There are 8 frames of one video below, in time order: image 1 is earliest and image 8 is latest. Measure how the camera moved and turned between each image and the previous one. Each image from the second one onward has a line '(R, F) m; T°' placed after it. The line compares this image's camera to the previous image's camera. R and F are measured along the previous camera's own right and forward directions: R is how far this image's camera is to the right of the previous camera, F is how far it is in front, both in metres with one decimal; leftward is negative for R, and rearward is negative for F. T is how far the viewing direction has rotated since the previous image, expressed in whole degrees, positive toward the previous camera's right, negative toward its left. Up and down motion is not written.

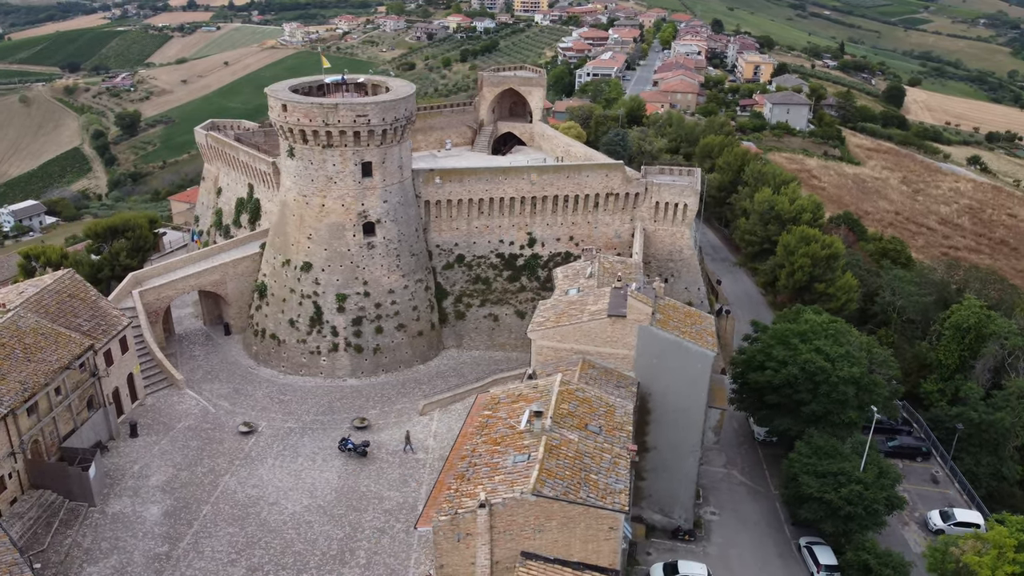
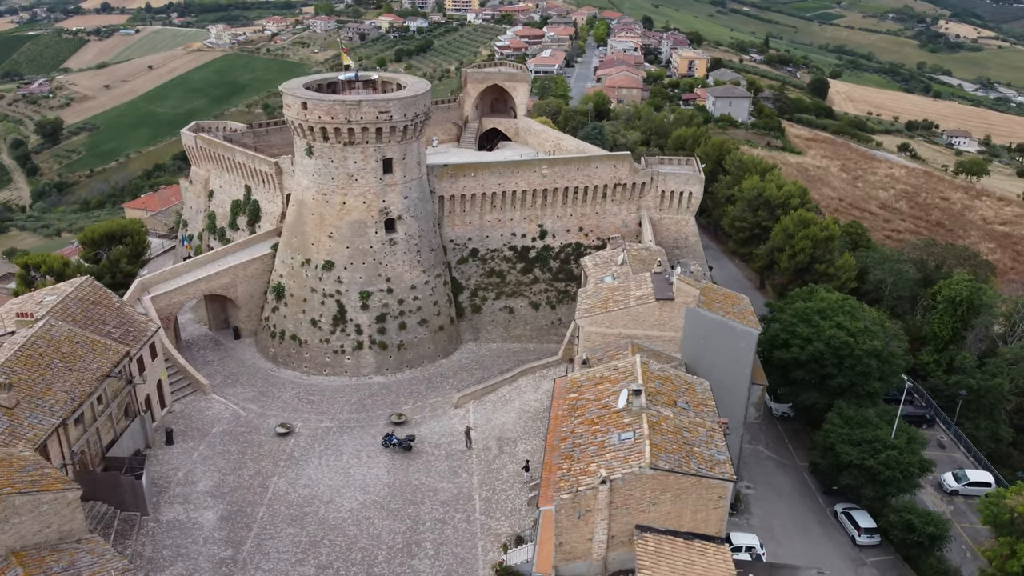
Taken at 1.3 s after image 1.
(-4.4, -0.3) m; +5°
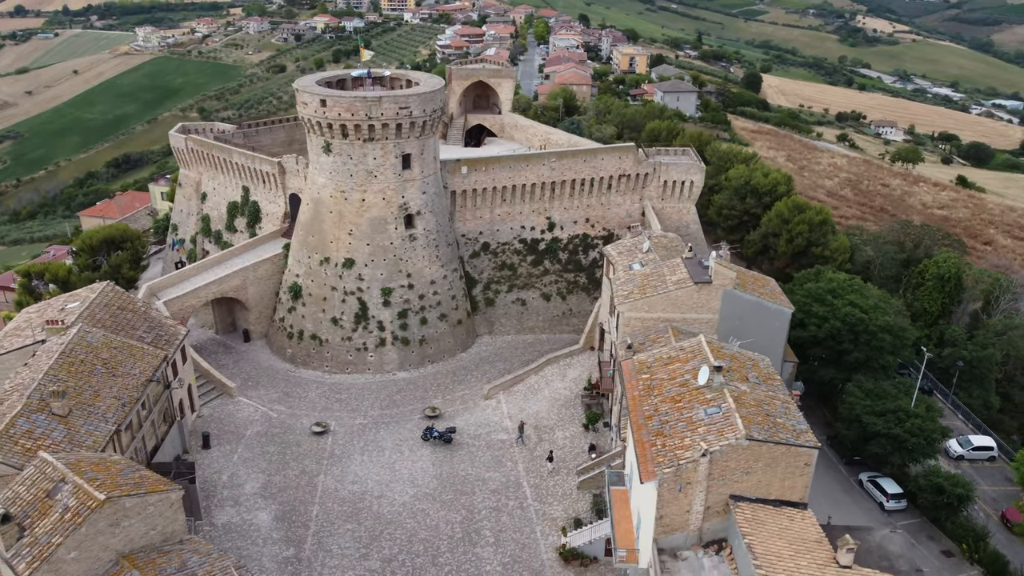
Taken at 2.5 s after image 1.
(-4.1, -0.3) m; +4°
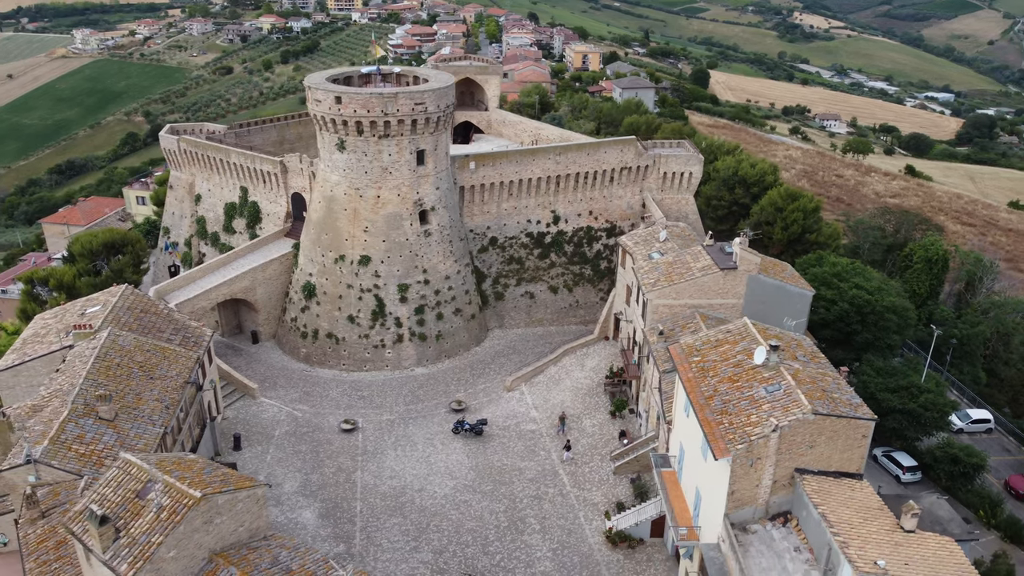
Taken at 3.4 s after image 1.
(-3.3, -0.3) m; +4°
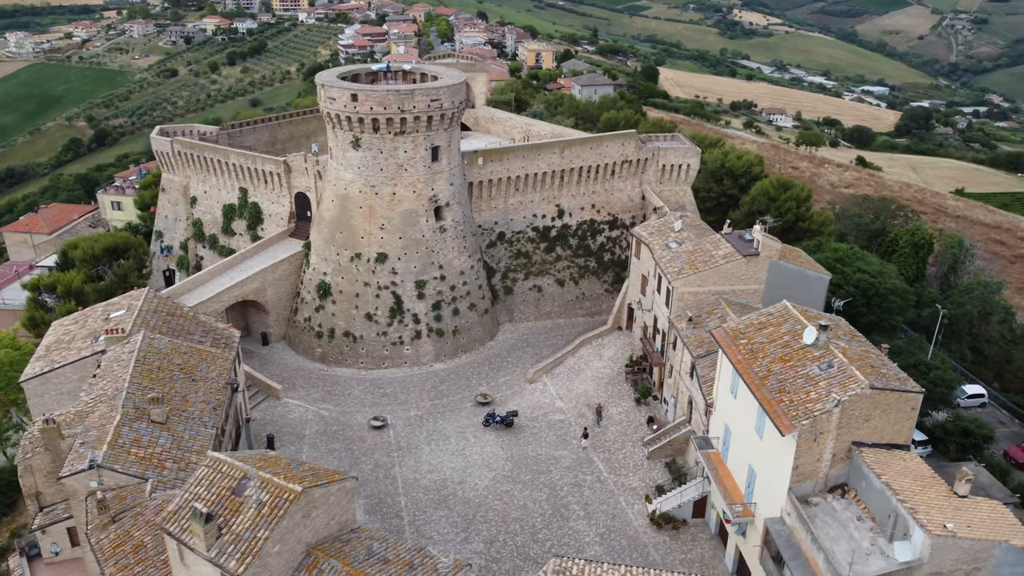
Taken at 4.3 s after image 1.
(-3.3, -0.3) m; +4°
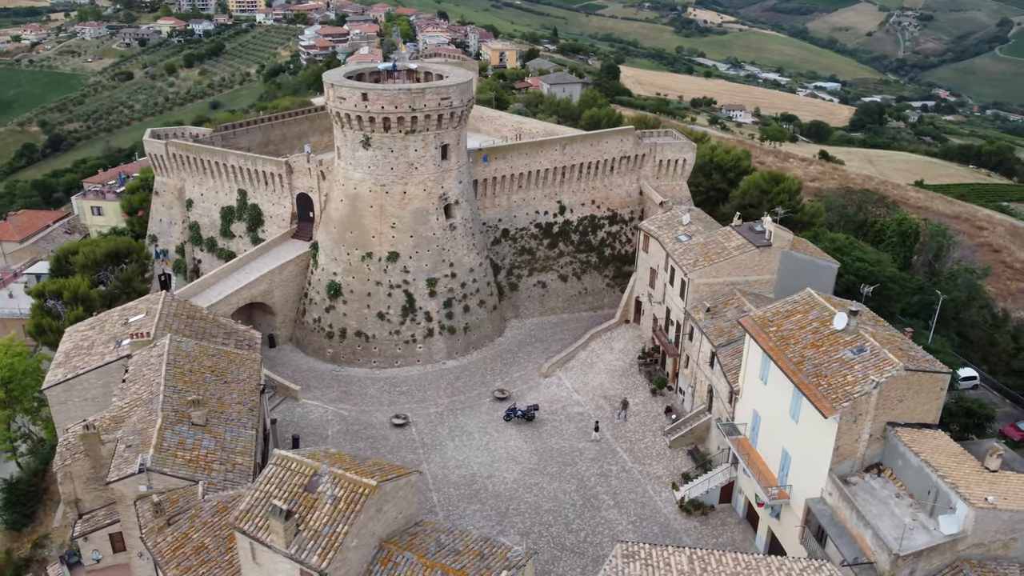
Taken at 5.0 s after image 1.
(-2.5, -0.3) m; +3°
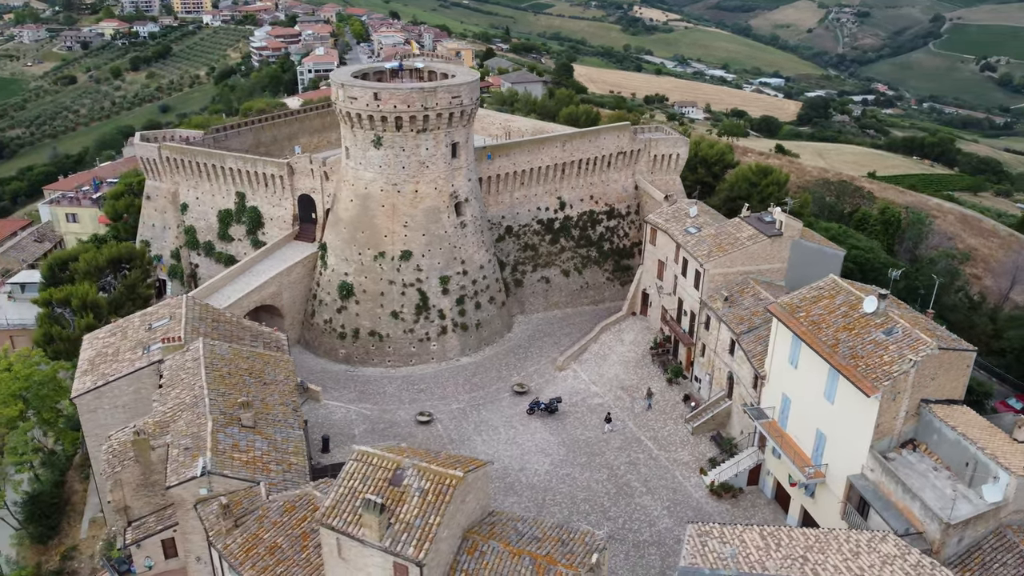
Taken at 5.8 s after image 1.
(-2.9, -0.3) m; +3°
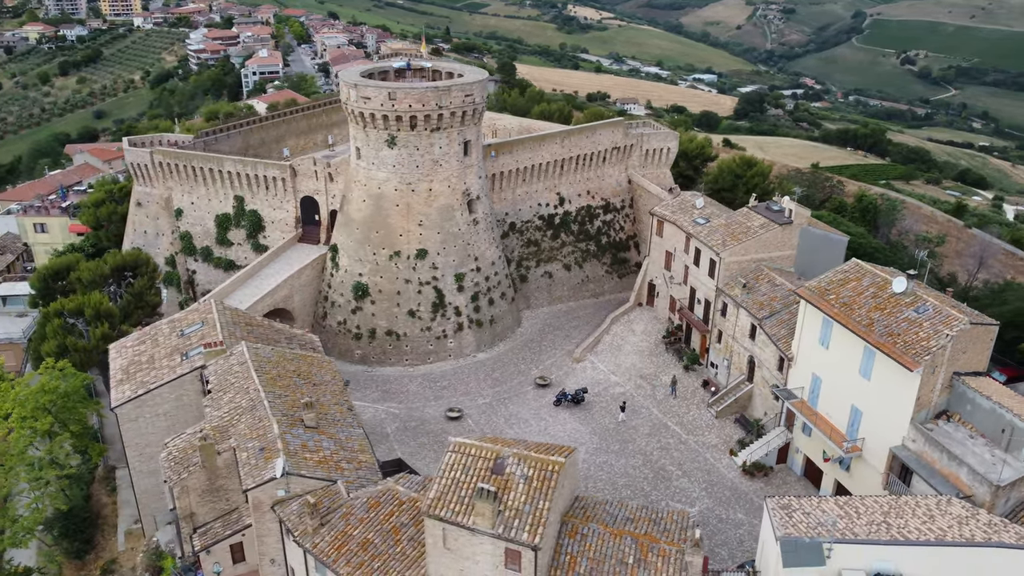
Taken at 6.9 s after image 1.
(-3.7, -0.4) m; +4°
